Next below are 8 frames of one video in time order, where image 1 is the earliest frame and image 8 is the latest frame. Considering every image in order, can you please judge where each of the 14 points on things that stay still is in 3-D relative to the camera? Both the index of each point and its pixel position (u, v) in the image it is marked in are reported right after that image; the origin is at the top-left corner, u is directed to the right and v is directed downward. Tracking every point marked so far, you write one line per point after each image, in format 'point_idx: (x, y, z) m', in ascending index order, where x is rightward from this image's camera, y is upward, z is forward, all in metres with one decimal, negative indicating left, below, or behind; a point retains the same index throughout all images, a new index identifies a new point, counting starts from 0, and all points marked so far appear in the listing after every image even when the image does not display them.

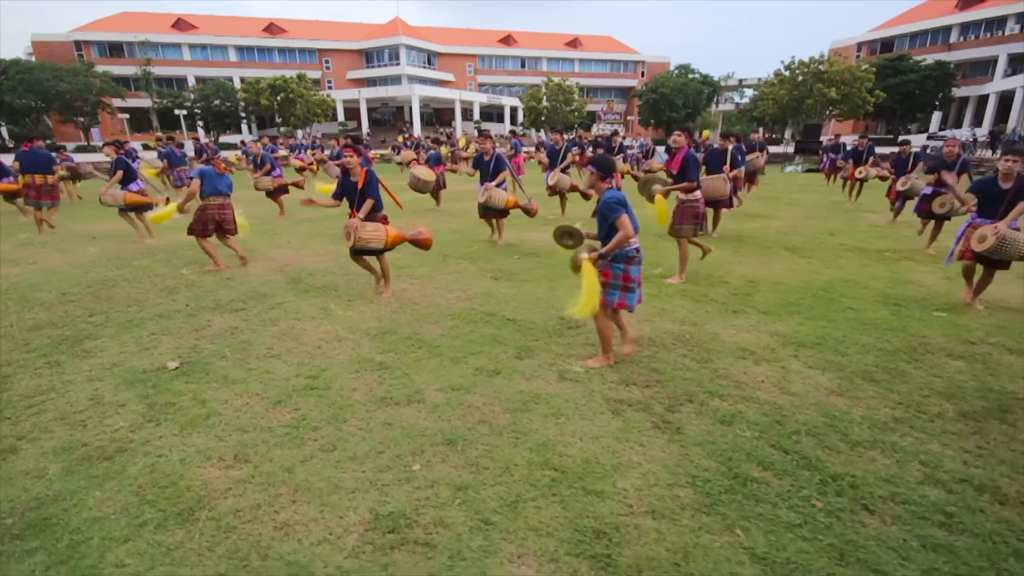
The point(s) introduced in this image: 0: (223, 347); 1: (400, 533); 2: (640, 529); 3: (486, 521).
0: (-2.6, -0.5, +4.3) m
1: (-0.6, -1.2, +2.3) m
2: (+0.6, -1.2, +2.3) m
3: (-0.1, -1.2, +2.4) m
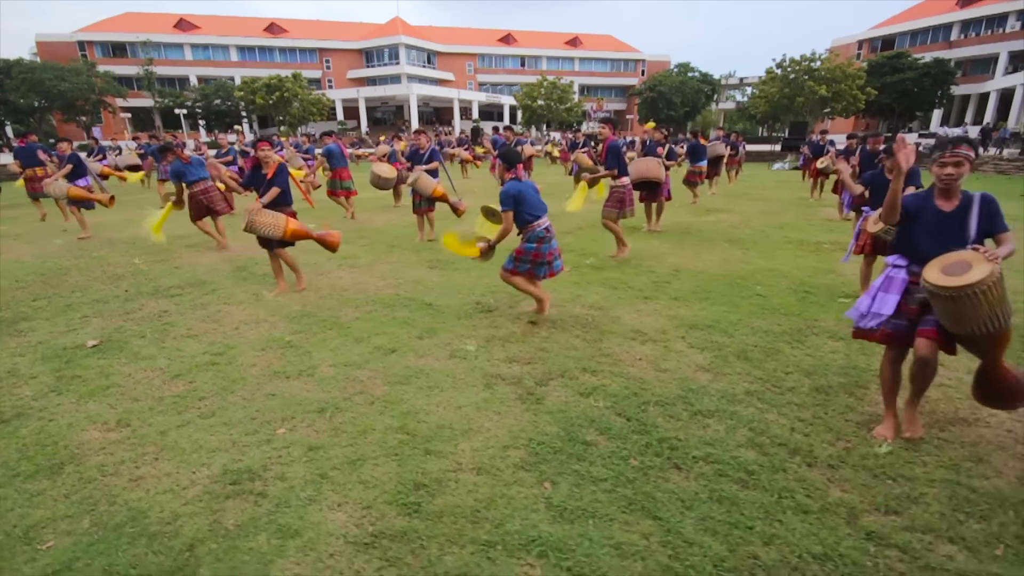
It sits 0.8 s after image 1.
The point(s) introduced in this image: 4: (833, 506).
0: (-3.5, -0.4, +4.5) m
1: (-1.5, -1.0, +2.5) m
2: (-0.3, -1.0, +2.5) m
3: (-1.0, -1.0, +2.6) m
4: (+1.6, -1.1, +2.3) m
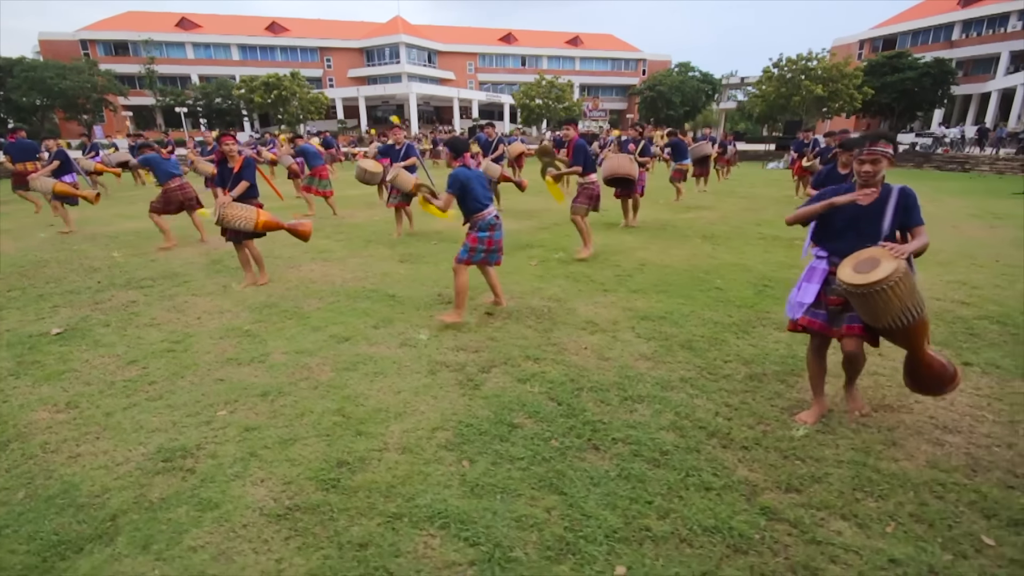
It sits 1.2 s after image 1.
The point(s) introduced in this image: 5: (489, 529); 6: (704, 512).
0: (-3.9, -0.3, +4.6) m
1: (-1.9, -1.0, +2.6) m
2: (-0.7, -1.0, +2.6) m
3: (-1.5, -0.9, +2.7) m
4: (+1.1, -1.0, +2.4) m
5: (-0.1, -1.1, +2.1) m
6: (+0.9, -1.0, +2.2) m
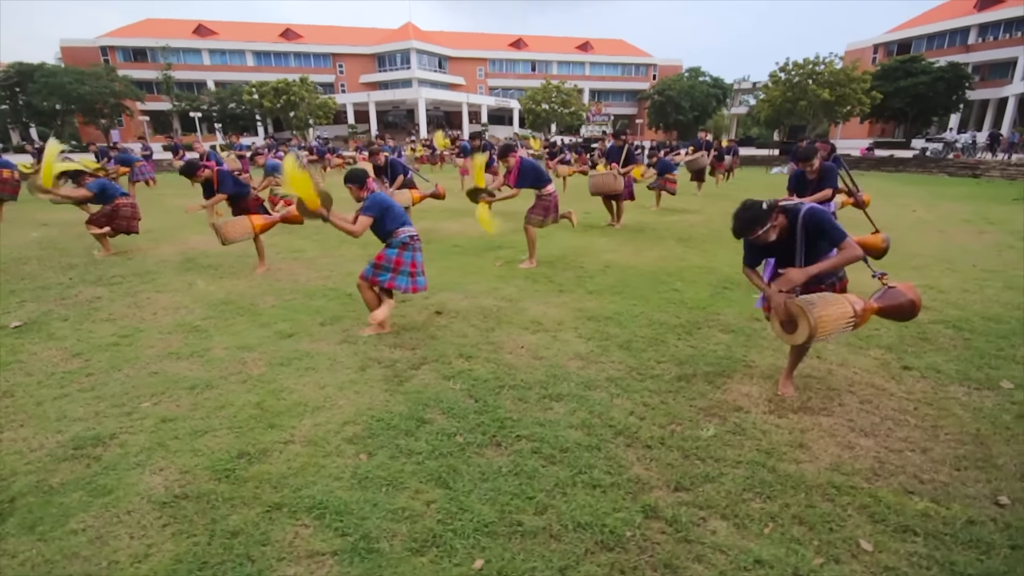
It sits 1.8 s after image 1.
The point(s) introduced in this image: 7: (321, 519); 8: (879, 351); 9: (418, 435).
0: (-4.4, -0.2, +4.8) m
1: (-2.4, -0.9, +2.7) m
2: (-1.3, -0.9, +2.6) m
3: (-2.0, -0.9, +2.7) m
4: (+0.6, -1.0, +2.4) m
5: (-0.7, -1.0, +2.2) m
6: (+0.3, -1.0, +2.2) m
7: (-0.9, -1.1, +2.2) m
8: (+2.9, -0.5, +3.8) m
9: (-0.5, -0.9, +2.8) m
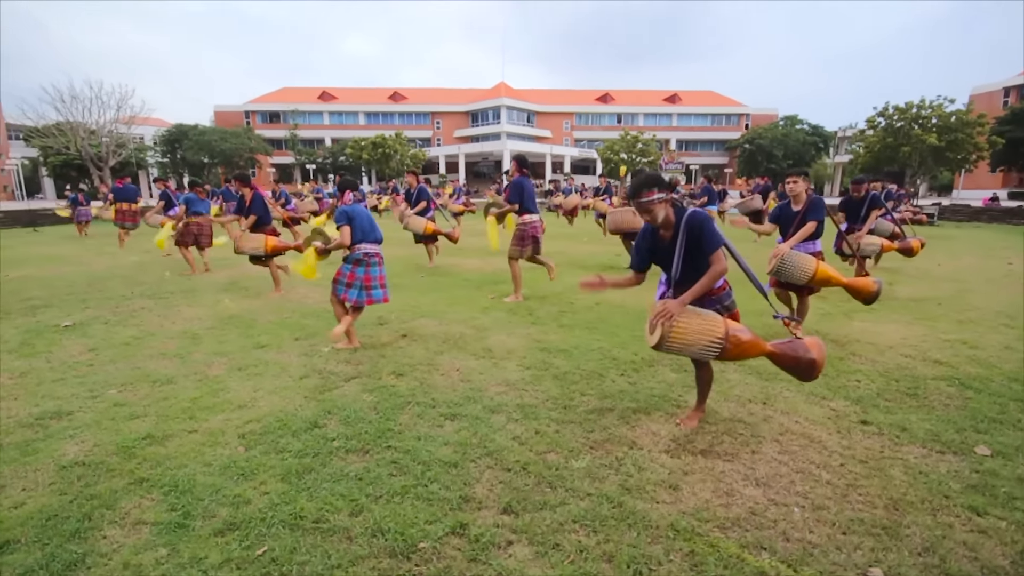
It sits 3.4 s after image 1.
0: (-4.7, -0.3, +5.6) m
1: (-3.2, -0.9, +3.2) m
2: (-2.0, -0.9, +2.9) m
3: (-2.7, -0.9, +3.2) m
4: (-0.3, -1.0, +2.4) m
5: (-1.5, -1.0, +2.3) m
6: (-0.6, -1.1, +2.2) m
7: (-1.7, -1.0, +2.4) m
8: (+2.3, -0.8, +3.4) m
9: (-1.3, -0.9, +2.9) m
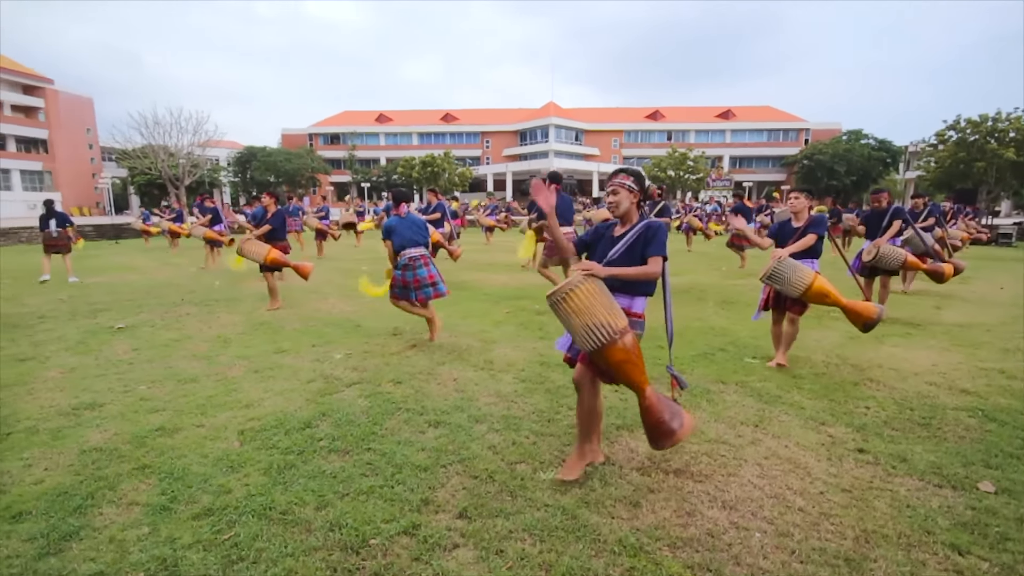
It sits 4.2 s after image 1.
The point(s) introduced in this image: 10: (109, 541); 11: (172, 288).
0: (-4.5, -0.4, +6.2) m
1: (-3.3, -0.9, +3.6) m
2: (-2.2, -1.0, +3.2) m
3: (-2.9, -0.9, +3.5) m
4: (-0.5, -1.1, +2.4) m
5: (-1.8, -1.1, +2.6) m
6: (-0.8, -1.1, +2.3) m
7: (-1.9, -1.1, +2.6) m
8: (+2.2, -1.0, +3.2) m
9: (-1.4, -1.0, +3.1) m
10: (-1.8, -1.1, +2.2) m
11: (-6.0, 0.0, +8.5) m
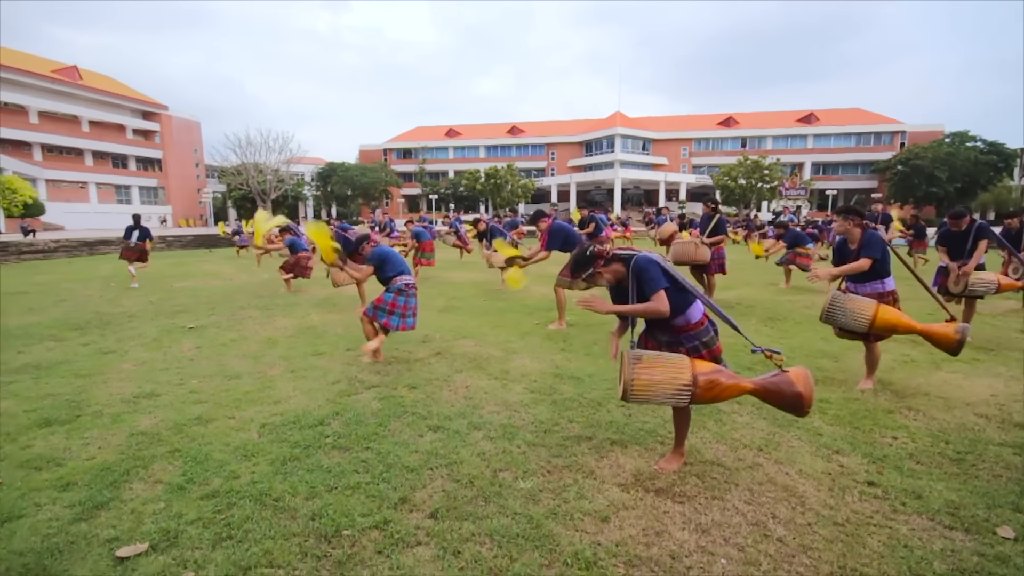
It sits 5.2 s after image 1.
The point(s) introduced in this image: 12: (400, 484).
0: (-4.1, -0.5, +6.9) m
1: (-3.2, -0.9, +4.1) m
2: (-2.2, -1.0, +3.6) m
3: (-2.8, -1.0, +4.0) m
4: (-0.6, -1.1, +2.6) m
5: (-1.9, -1.1, +2.9) m
6: (-0.9, -1.1, +2.5) m
7: (-2.0, -1.1, +3.0) m
8: (+2.2, -1.1, +3.0) m
9: (-1.5, -1.0, +3.4) m
10: (-2.0, -1.2, +2.5) m
11: (-5.2, -0.1, +9.3) m
12: (-0.6, -1.1, +2.7) m
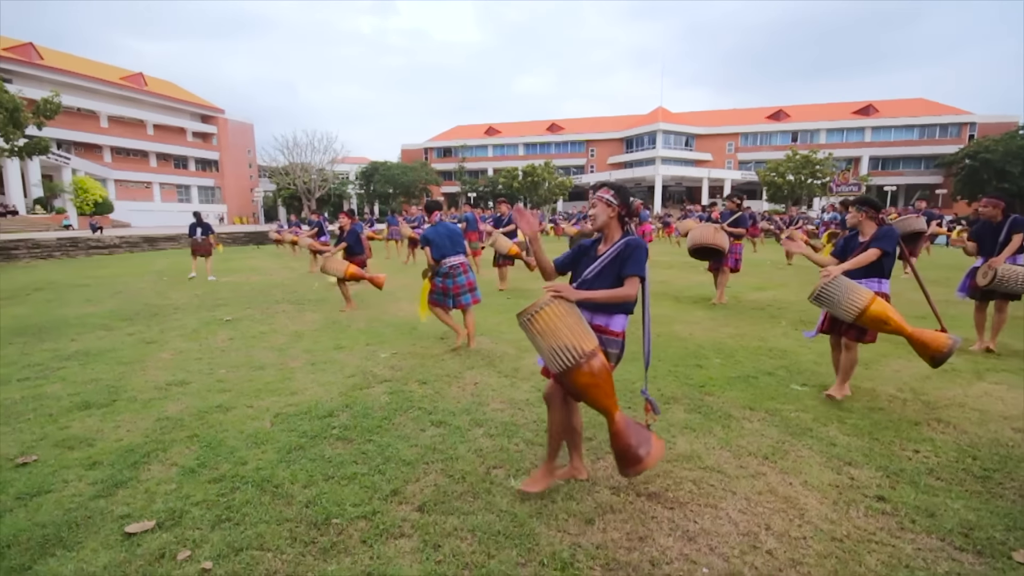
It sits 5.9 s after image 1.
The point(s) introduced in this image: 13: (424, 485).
0: (-3.8, -0.4, +7.2) m
1: (-3.2, -0.9, +4.4) m
2: (-2.2, -1.0, +3.8) m
3: (-2.8, -0.9, +4.2) m
4: (-0.7, -1.1, +2.7) m
5: (-1.9, -1.1, +3.1) m
6: (-1.0, -1.1, +2.6) m
7: (-2.1, -1.1, +3.2) m
8: (+2.1, -1.1, +2.8) m
9: (-1.5, -1.0, +3.5) m
10: (-2.1, -1.1, +2.7) m
11: (-4.7, 0.0, +9.7) m
12: (-0.7, -1.1, +2.8) m
13: (-0.5, -1.1, +2.7) m
